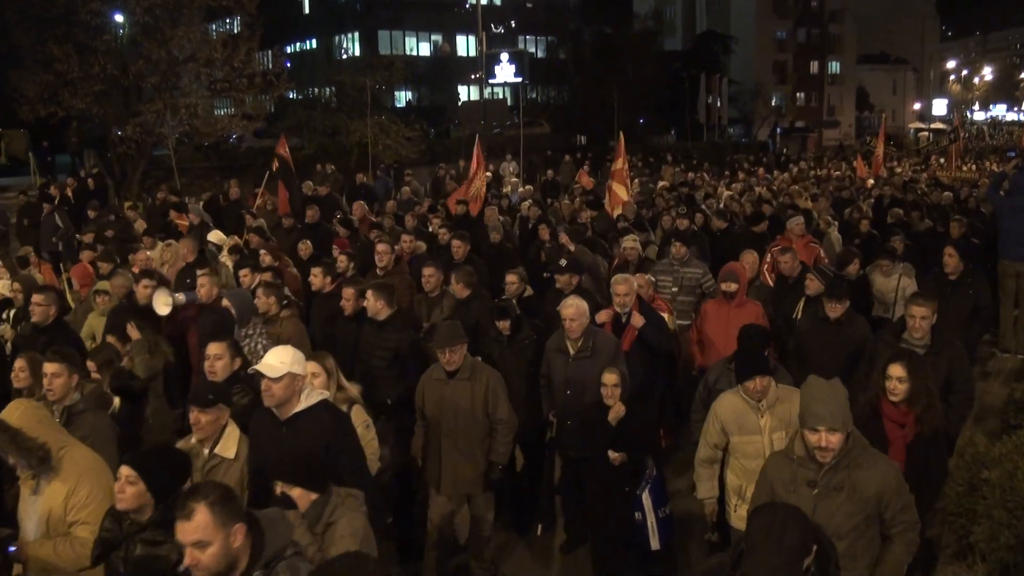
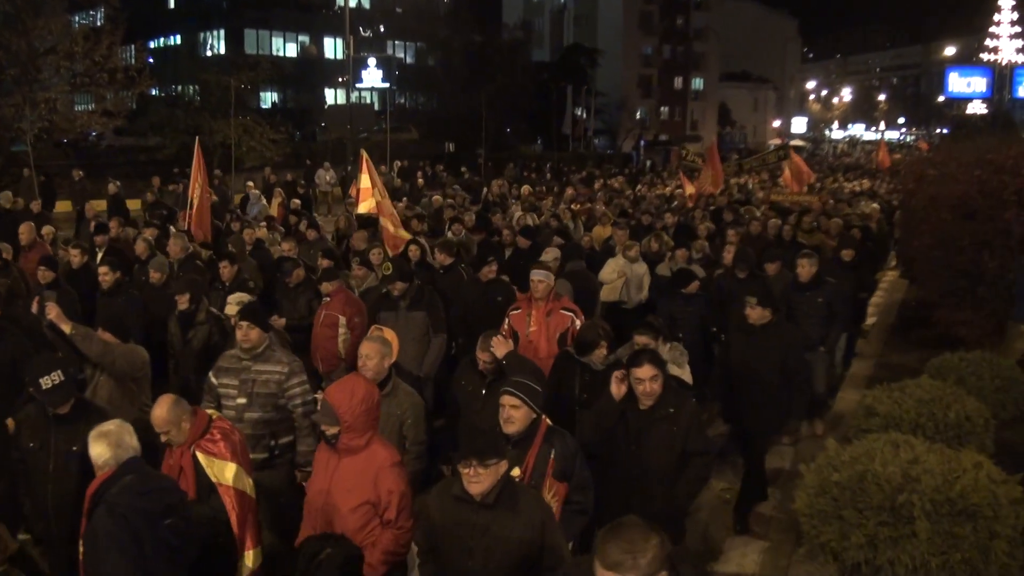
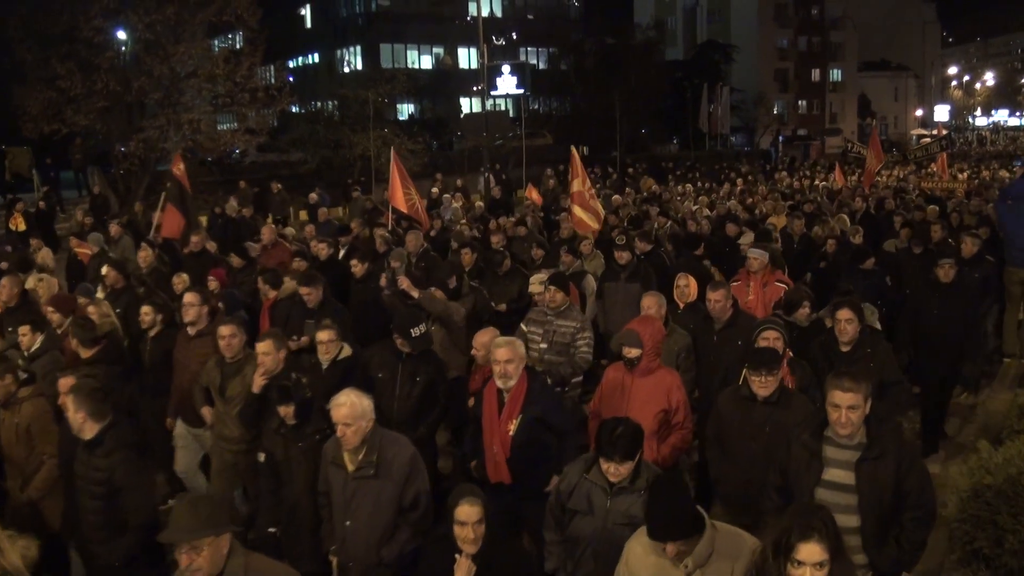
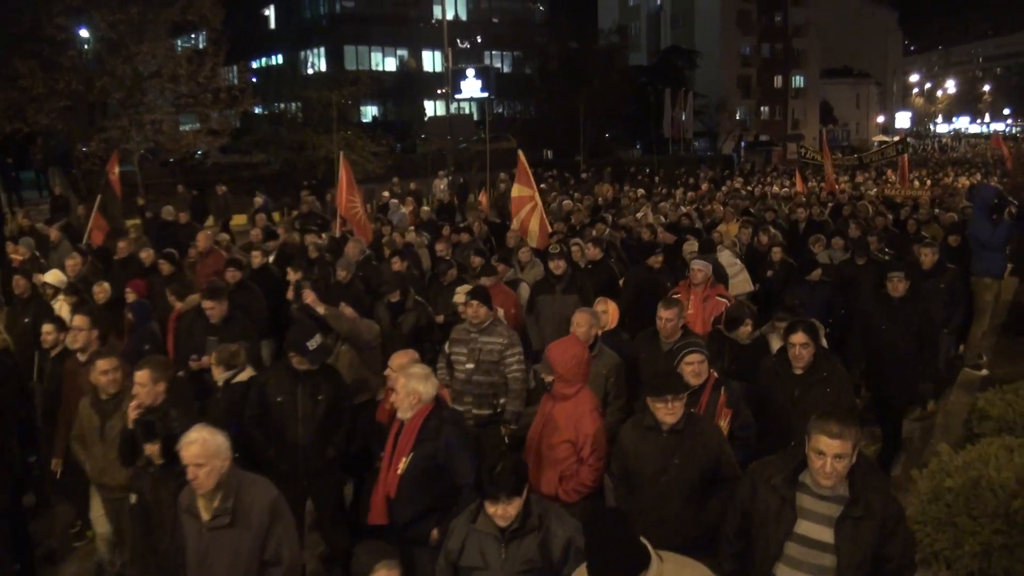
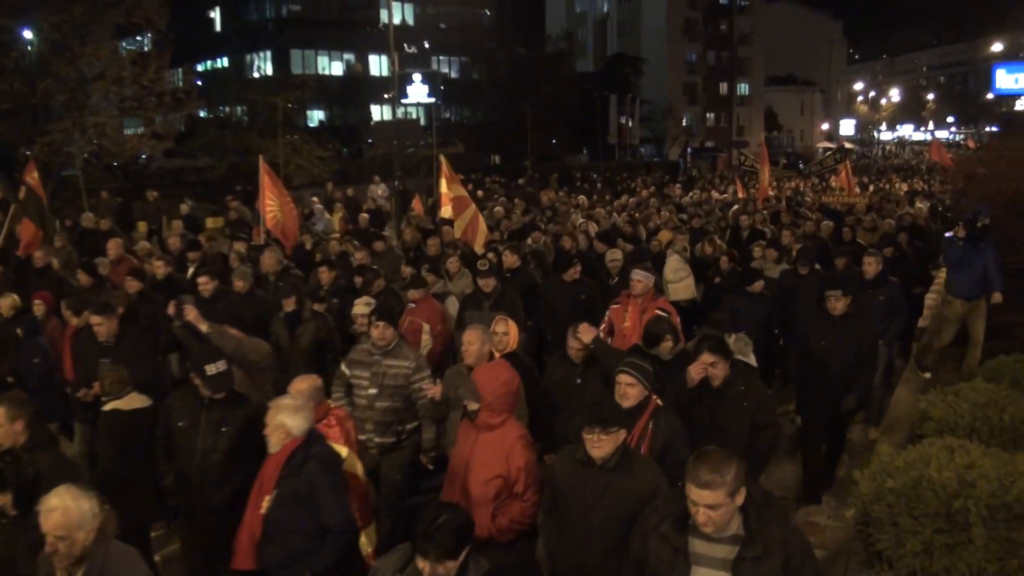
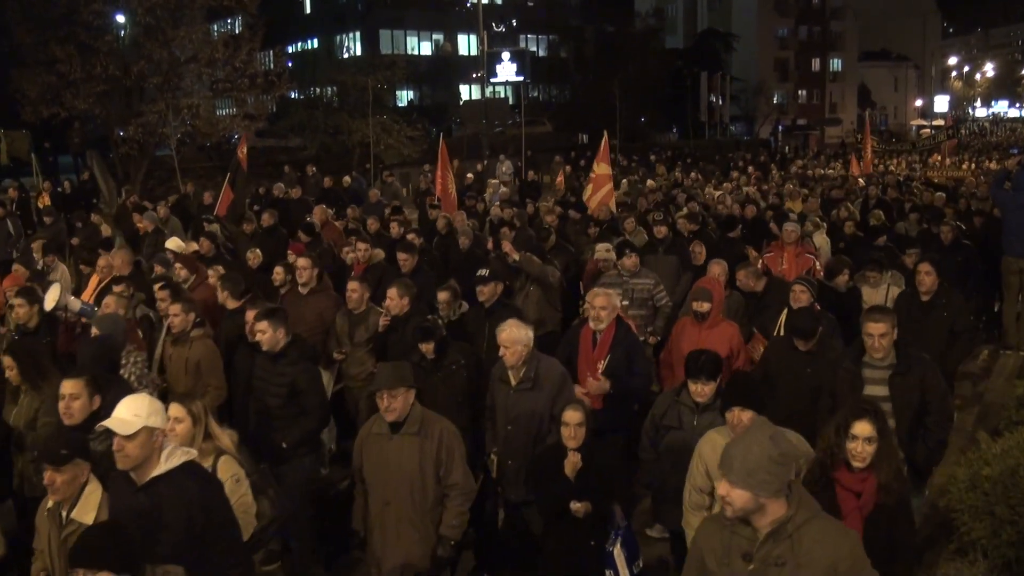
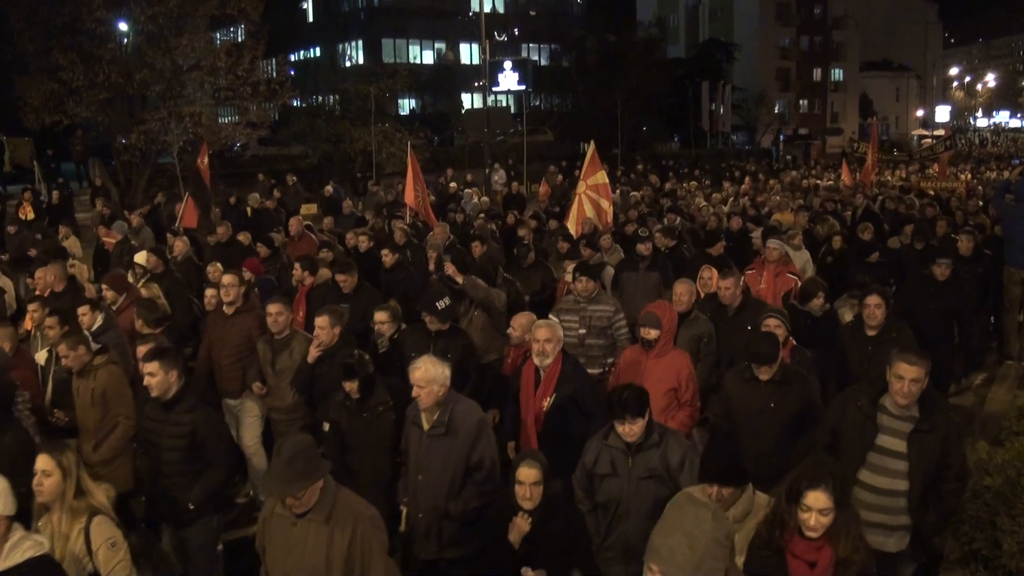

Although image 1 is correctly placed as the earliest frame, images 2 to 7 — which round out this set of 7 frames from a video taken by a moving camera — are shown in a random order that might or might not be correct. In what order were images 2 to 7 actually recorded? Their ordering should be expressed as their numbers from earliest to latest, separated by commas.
6, 7, 3, 4, 5, 2
